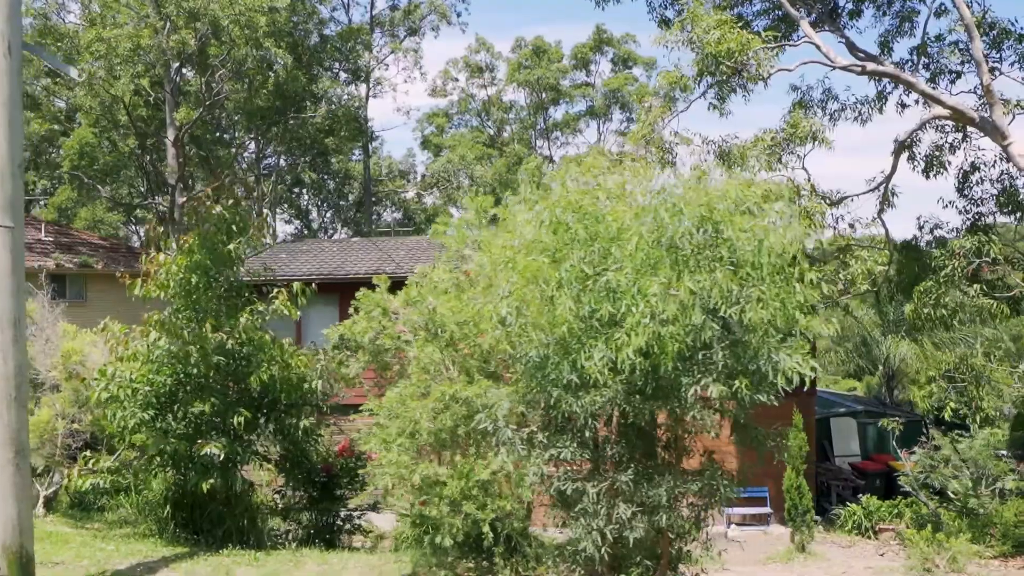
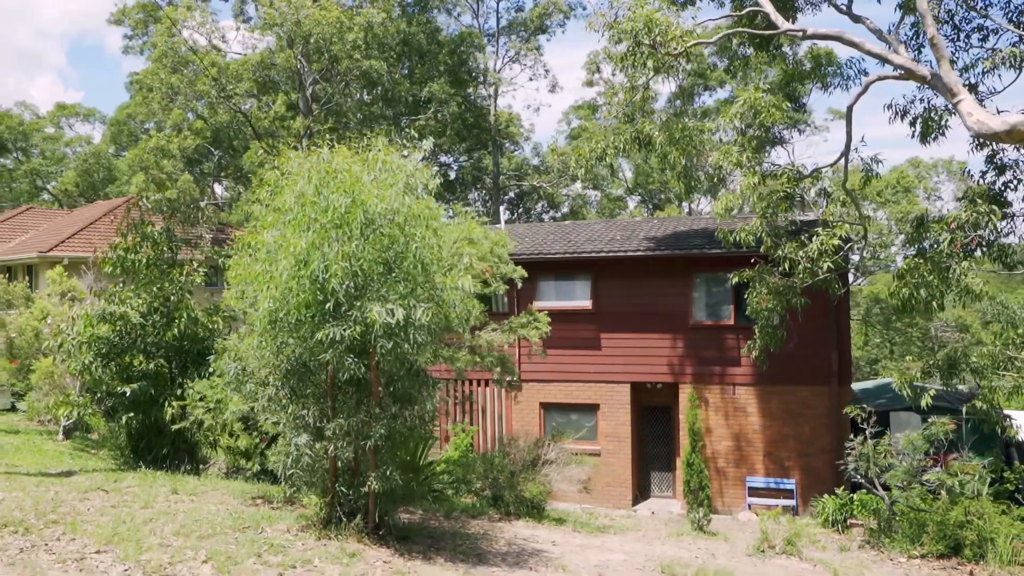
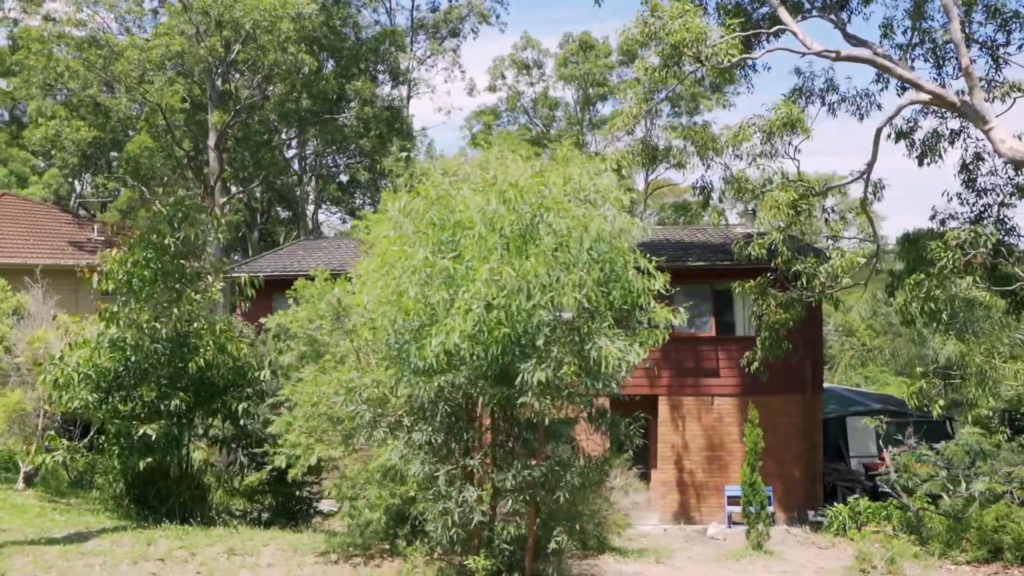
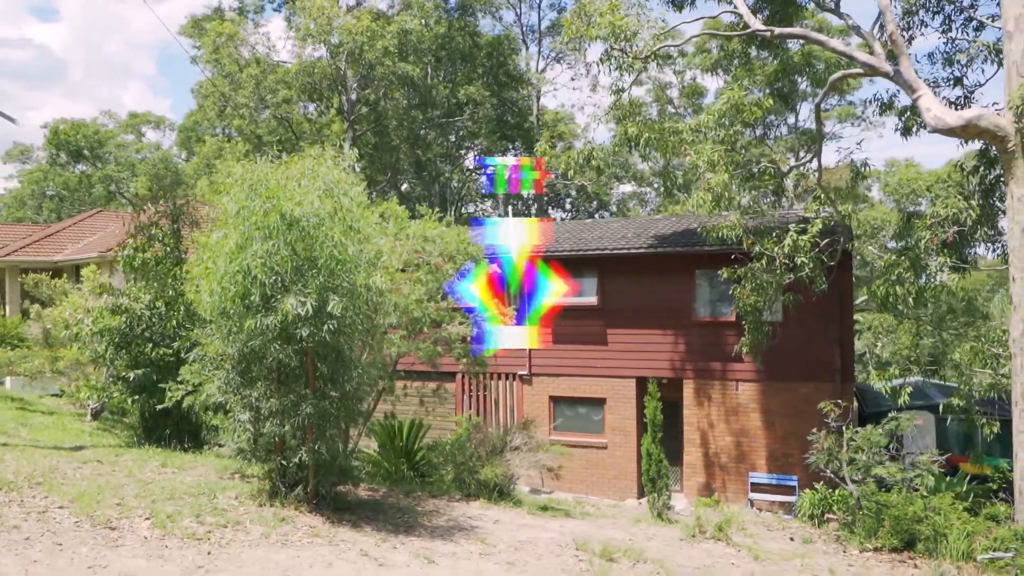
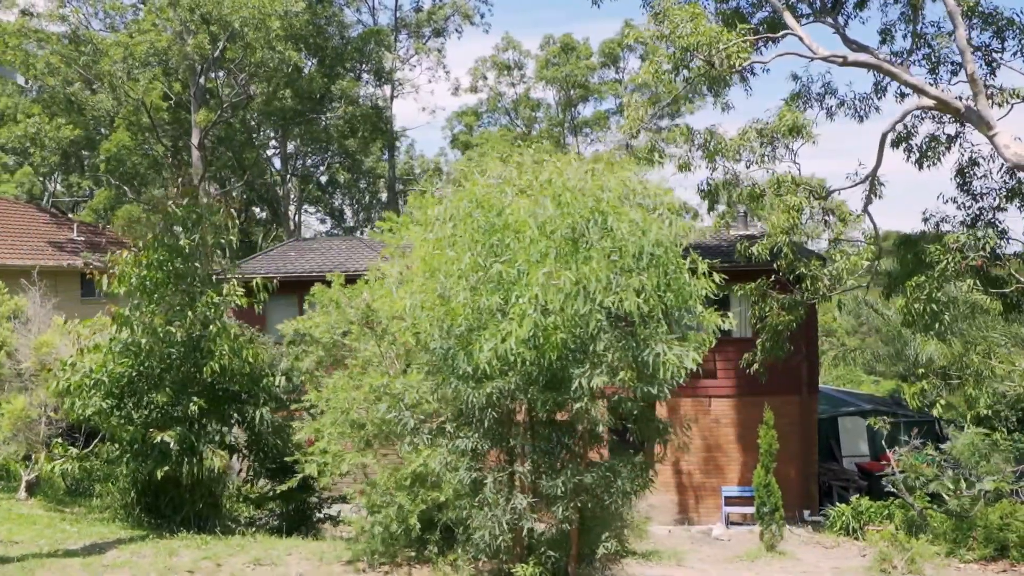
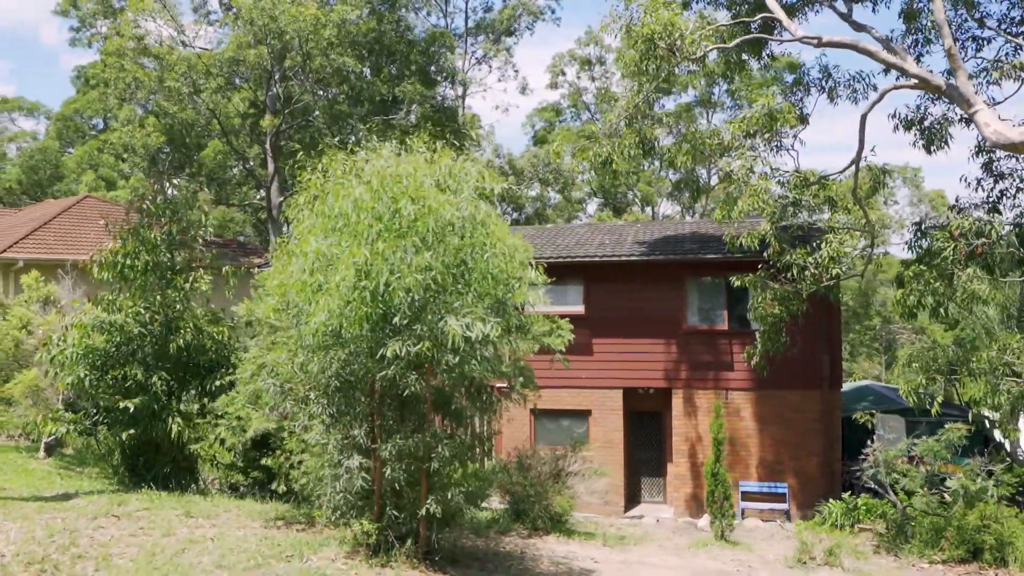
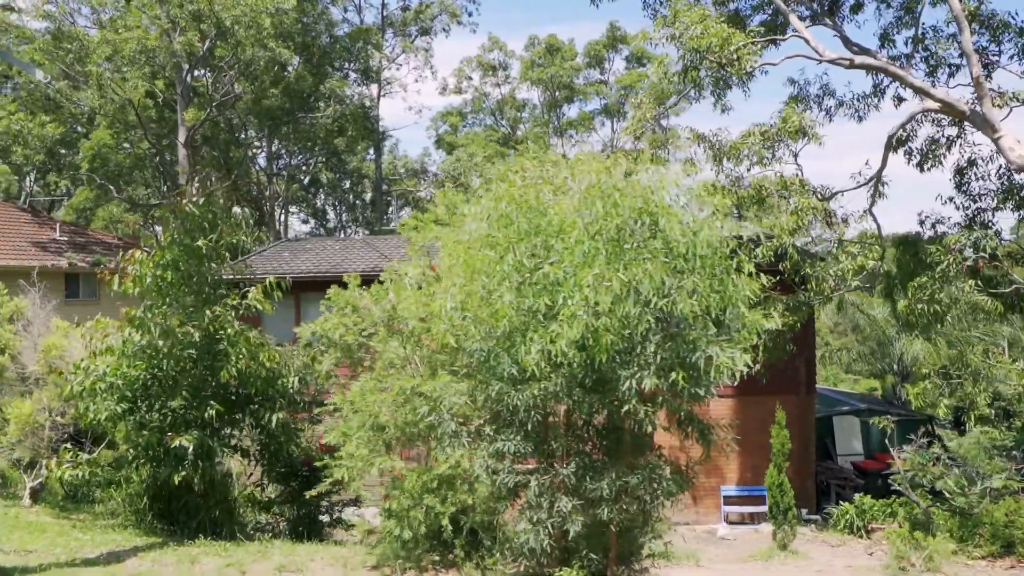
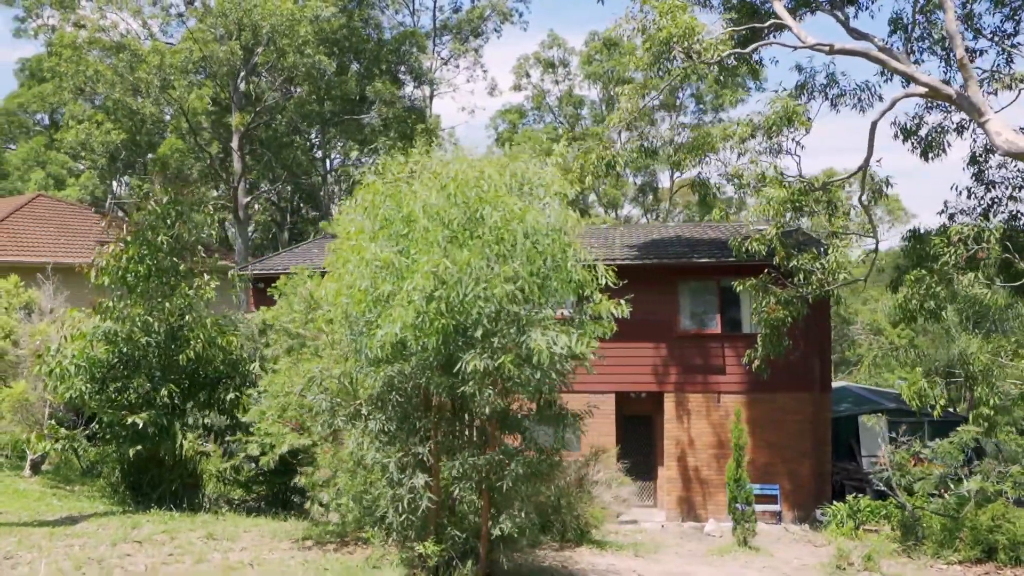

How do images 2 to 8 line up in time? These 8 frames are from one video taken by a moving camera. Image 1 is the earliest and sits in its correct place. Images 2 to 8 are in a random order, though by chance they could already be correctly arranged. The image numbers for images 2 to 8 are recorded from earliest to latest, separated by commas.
7, 5, 3, 8, 6, 2, 4
